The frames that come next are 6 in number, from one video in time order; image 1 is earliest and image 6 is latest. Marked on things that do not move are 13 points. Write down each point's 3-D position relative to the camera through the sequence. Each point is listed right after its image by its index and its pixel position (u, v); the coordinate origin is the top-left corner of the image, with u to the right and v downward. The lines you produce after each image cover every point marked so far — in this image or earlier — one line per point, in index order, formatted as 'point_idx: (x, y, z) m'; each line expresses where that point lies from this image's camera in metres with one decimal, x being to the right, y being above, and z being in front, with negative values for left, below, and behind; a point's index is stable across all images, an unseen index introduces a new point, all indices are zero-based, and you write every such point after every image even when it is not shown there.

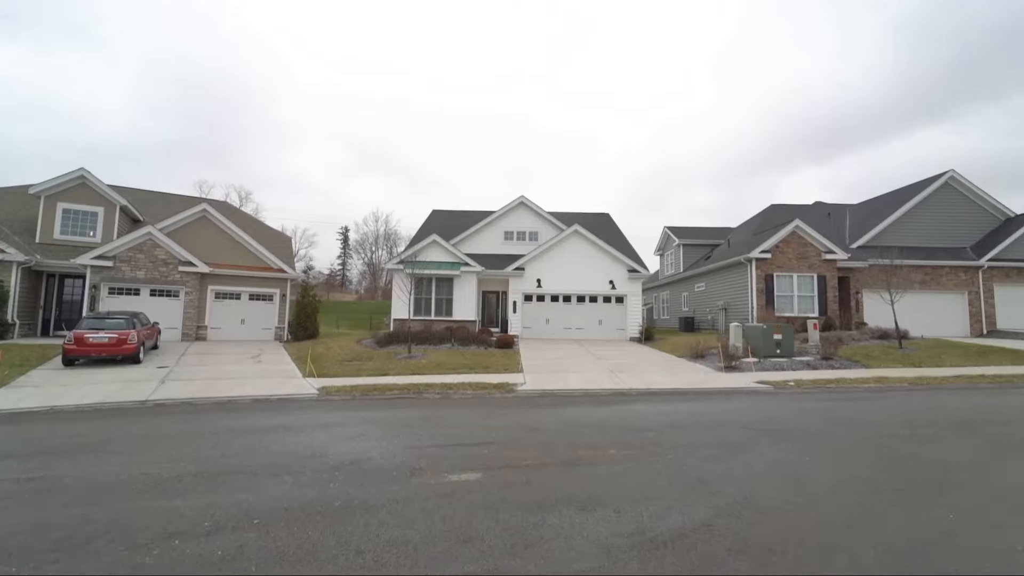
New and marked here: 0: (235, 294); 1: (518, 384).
0: (-14.0, -0.3, +19.1) m
1: (+0.1, -2.8, +10.9) m
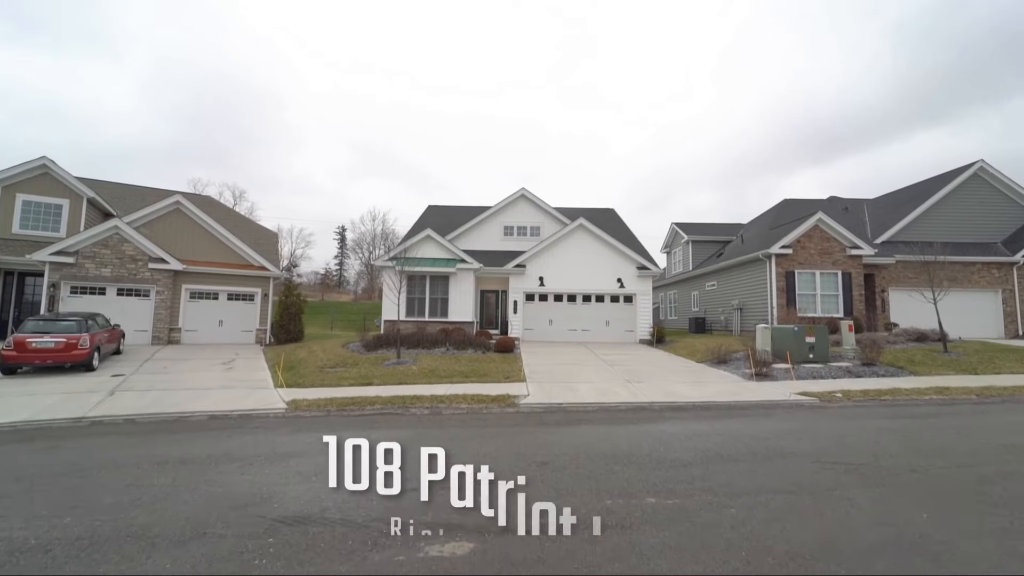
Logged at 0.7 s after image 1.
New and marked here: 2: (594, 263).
0: (-13.9, -0.3, +17.7) m
1: (+0.2, -2.7, +9.5) m
2: (+4.2, +1.3, +19.4) m
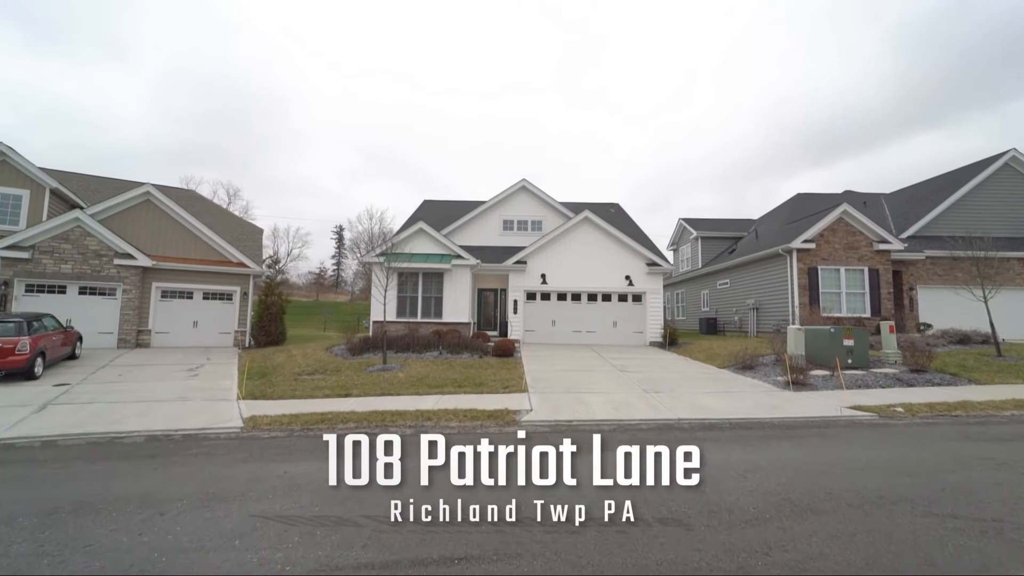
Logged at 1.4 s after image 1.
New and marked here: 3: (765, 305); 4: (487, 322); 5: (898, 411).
0: (-14.0, -0.2, +16.2) m
1: (+0.2, -2.6, +8.0) m
2: (+4.2, +1.4, +18.0) m
3: (+12.7, -0.9, +19.1) m
4: (-1.2, -1.7, +18.8) m
5: (+7.7, -2.4, +7.5) m
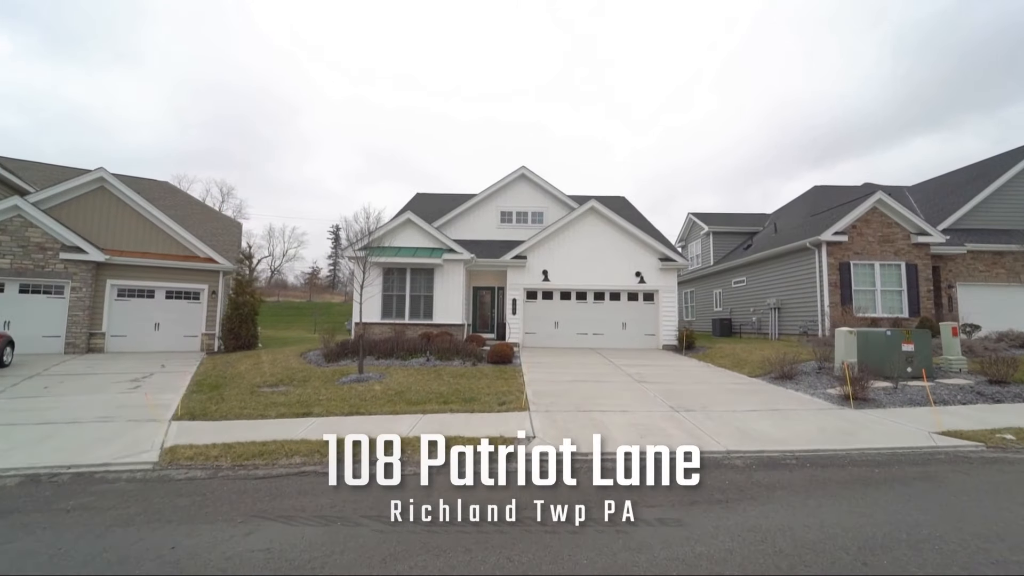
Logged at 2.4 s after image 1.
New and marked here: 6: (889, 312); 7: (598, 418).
0: (-14.0, -0.1, +14.5) m
1: (+0.1, -2.5, +6.3) m
2: (+4.1, +1.5, +16.3) m
3: (+12.7, -0.8, +17.4) m
4: (-1.3, -1.6, +17.1) m
5: (+7.6, -2.3, +5.8) m
6: (+15.3, -1.0, +15.4) m
7: (+1.6, -2.5, +7.2) m
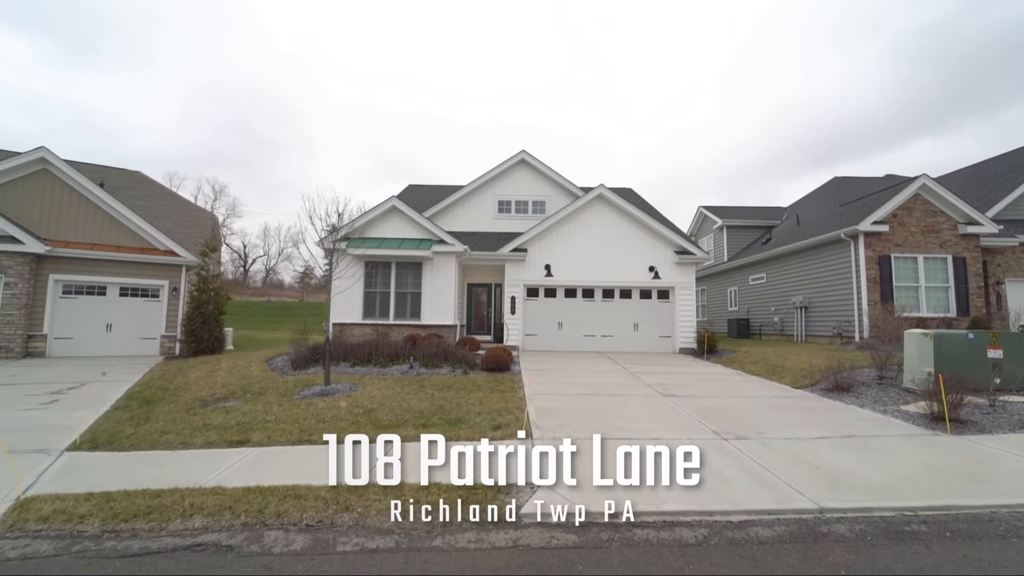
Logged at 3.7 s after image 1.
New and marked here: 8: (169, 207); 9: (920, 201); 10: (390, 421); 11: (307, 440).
0: (-14.1, 0.0, +12.8) m
1: (+0.1, -2.3, +4.6) m
2: (+4.1, +1.6, +14.6) m
3: (+12.6, -0.6, +15.7) m
4: (-1.3, -1.5, +15.4) m
5: (+7.6, -2.2, +4.1) m
6: (+15.2, -0.8, +13.7) m
7: (+1.6, -2.3, +5.5) m
8: (-16.0, +3.9, +17.6) m
9: (+14.9, +3.2, +13.9) m
10: (-2.1, -2.3, +6.7) m
11: (-3.1, -2.3, +5.8) m
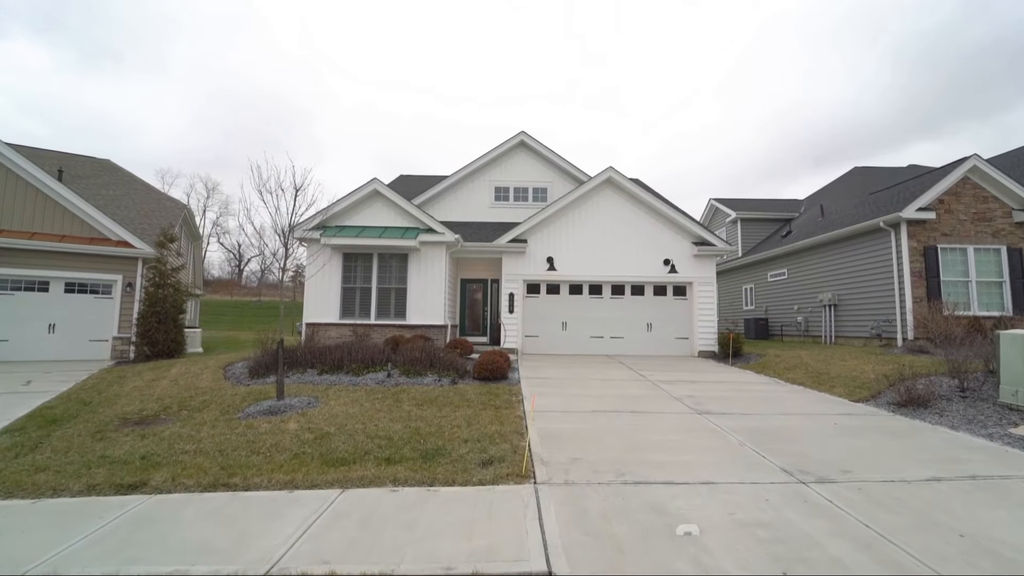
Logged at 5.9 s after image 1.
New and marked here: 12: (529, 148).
0: (-14.1, +0.2, +11.3) m
1: (0.0, -2.2, +3.1) m
2: (+4.0, +1.8, +13.0) m
3: (+12.5, -0.5, +14.1) m
4: (-1.4, -1.4, +13.9) m
5: (+7.5, -2.0, +2.6) m
6: (+15.2, -0.7, +12.1) m
7: (+1.5, -2.2, +4.0) m
8: (-16.1, +4.0, +16.1) m
9: (+14.9, +3.3, +12.4) m
10: (-2.1, -2.1, +5.2) m
11: (-3.2, -2.2, +4.2) m
12: (+0.7, +5.5, +15.1) m
